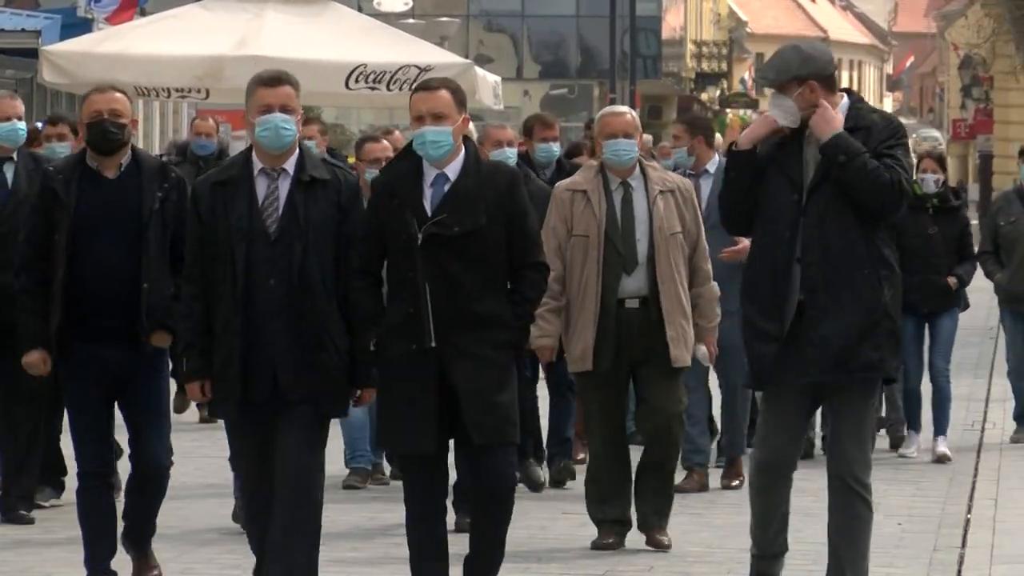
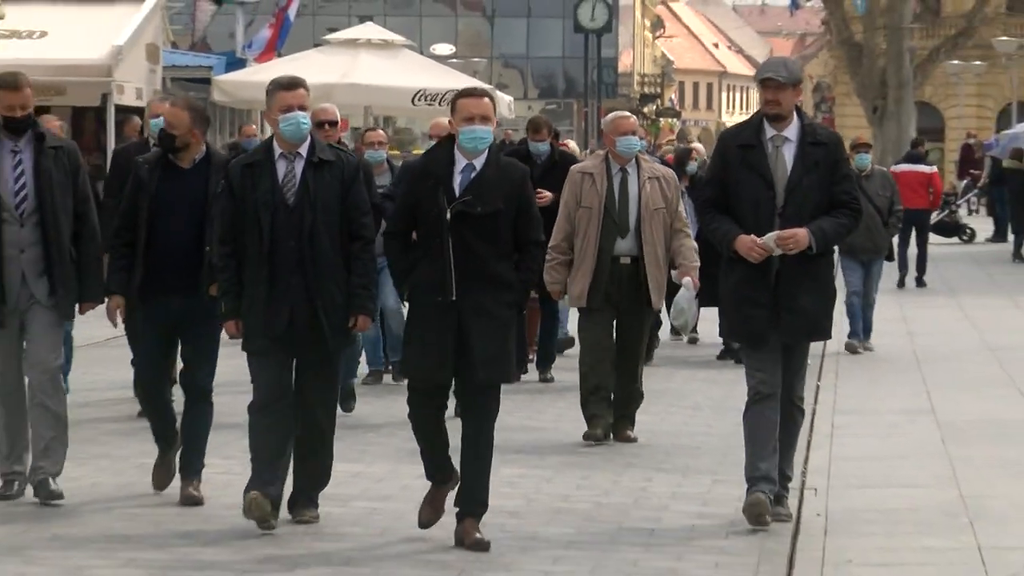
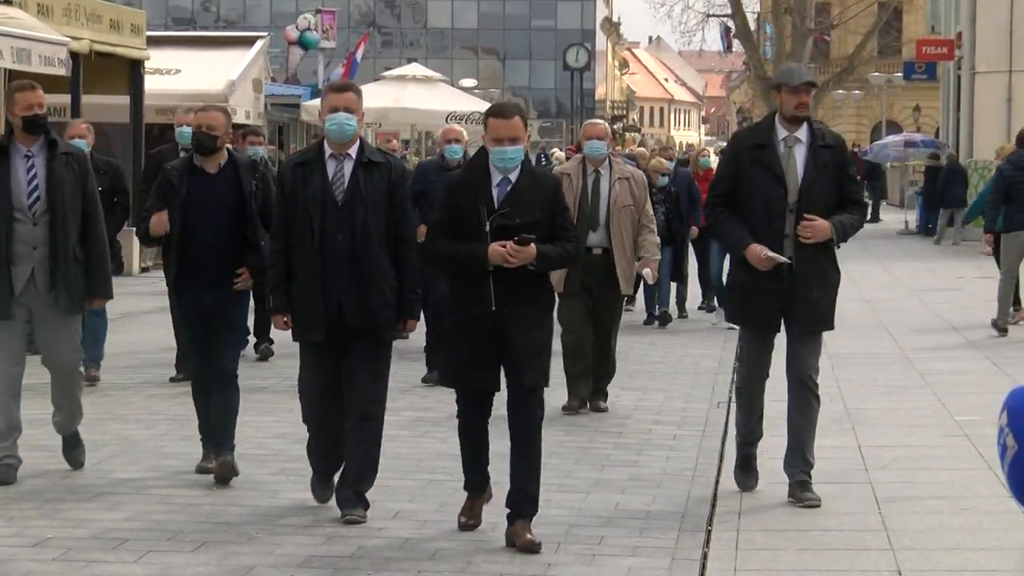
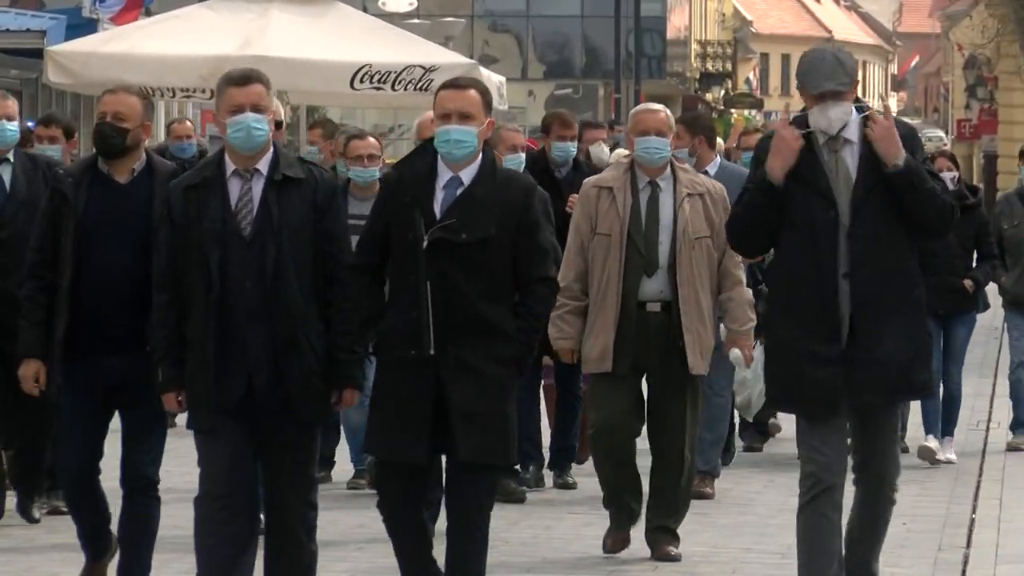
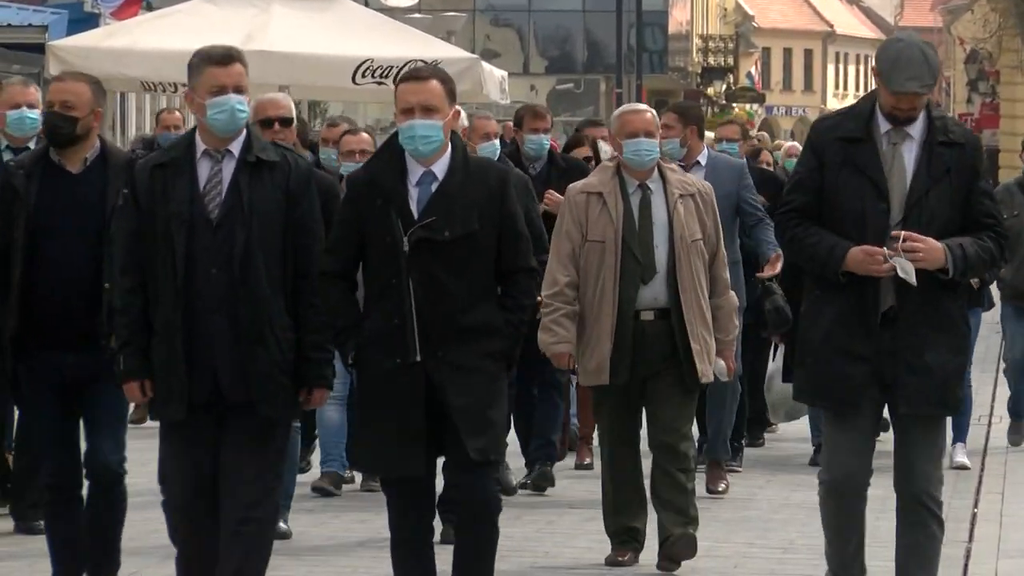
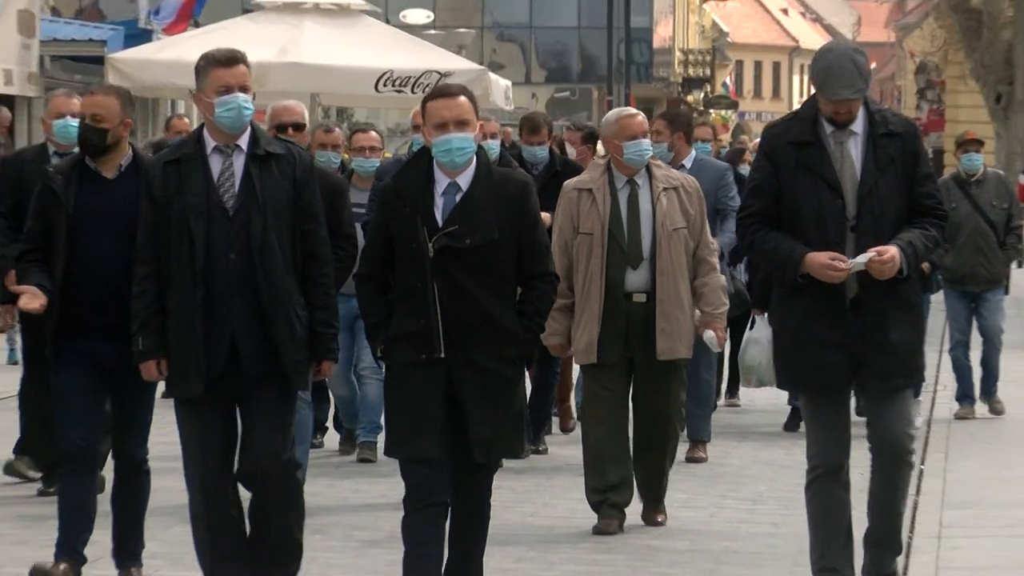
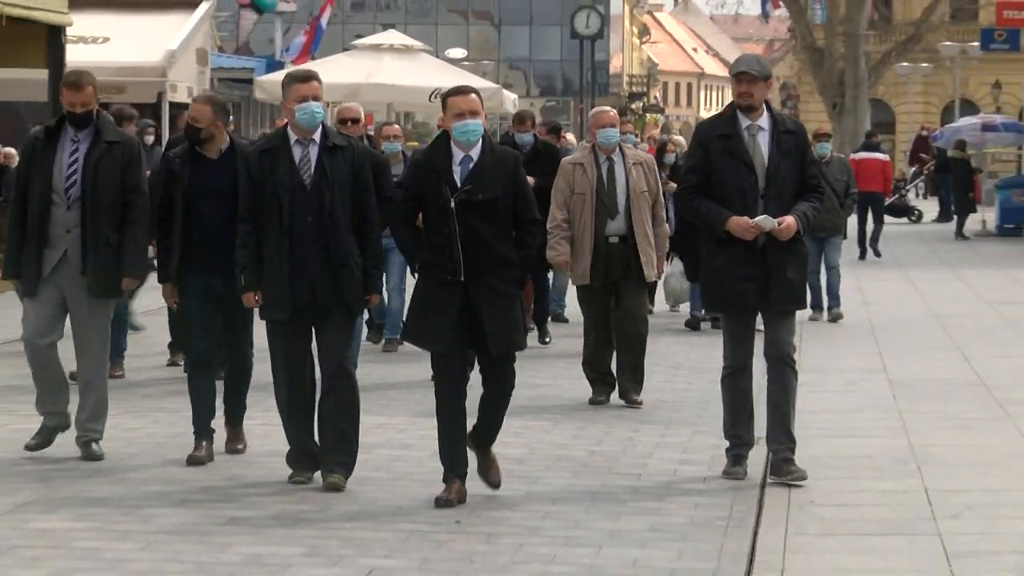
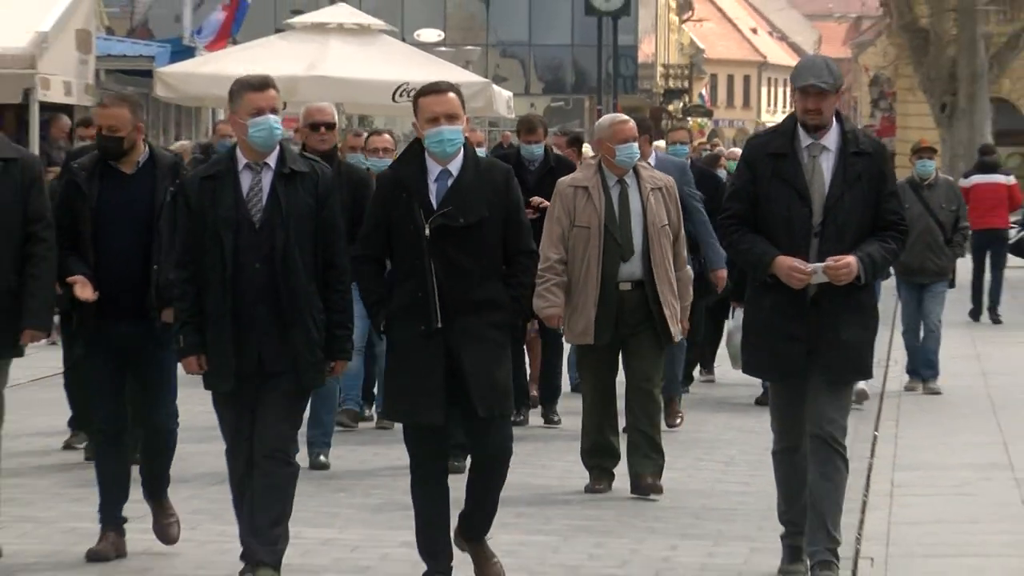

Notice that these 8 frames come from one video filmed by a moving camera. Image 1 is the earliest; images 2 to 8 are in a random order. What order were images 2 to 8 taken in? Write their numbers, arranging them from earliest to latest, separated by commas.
4, 5, 6, 8, 2, 7, 3
